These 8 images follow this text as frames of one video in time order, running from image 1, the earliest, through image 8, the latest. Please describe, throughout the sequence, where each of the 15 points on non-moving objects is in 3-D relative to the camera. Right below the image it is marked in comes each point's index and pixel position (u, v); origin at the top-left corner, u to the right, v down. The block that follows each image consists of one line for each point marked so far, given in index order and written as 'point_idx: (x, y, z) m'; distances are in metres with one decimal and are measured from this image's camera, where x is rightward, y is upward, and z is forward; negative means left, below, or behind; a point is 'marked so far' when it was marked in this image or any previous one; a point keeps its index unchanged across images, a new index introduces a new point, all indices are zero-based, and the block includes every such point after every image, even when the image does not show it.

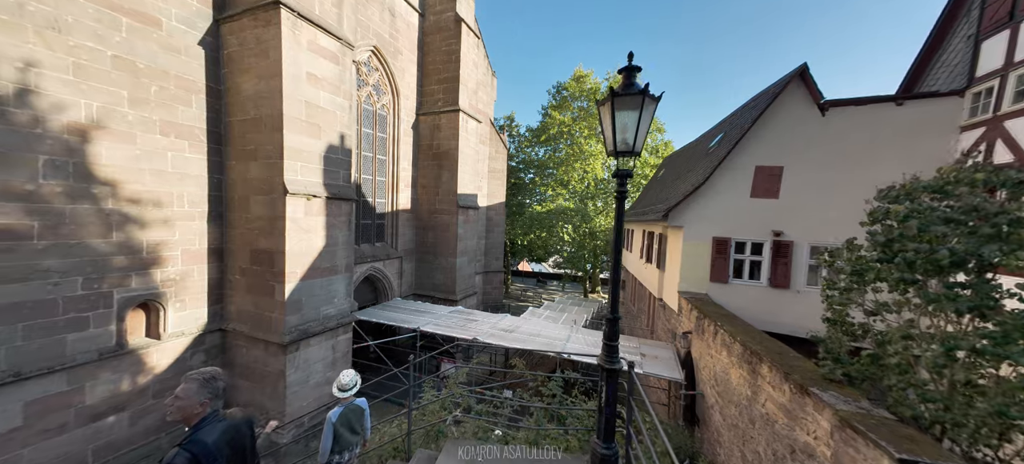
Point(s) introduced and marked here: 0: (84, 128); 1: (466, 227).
0: (-5.5, +1.4, +4.5) m
1: (-1.3, +0.2, +9.3) m
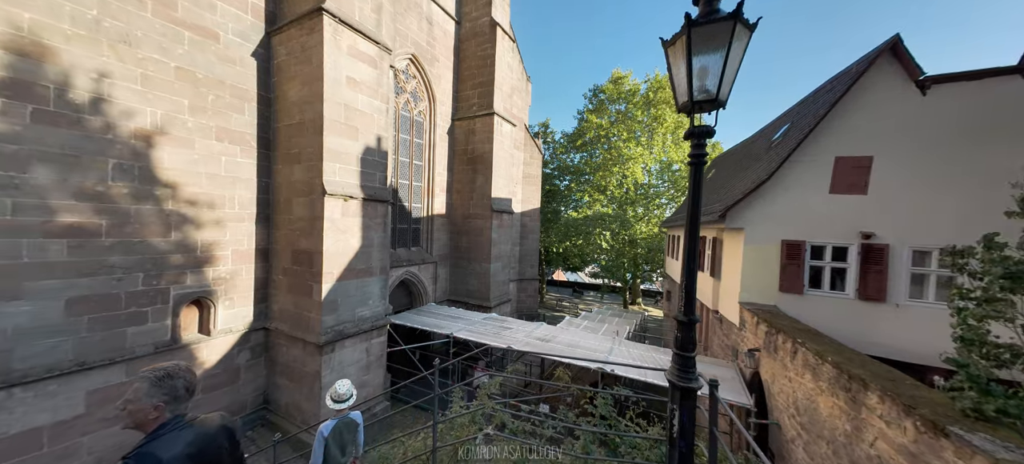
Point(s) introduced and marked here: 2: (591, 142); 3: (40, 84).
0: (-5.0, +1.4, +4.8) m
1: (-0.3, 0.0, +9.1) m
2: (+3.2, +3.7, +14.2) m
3: (-5.4, +1.7, +4.0) m
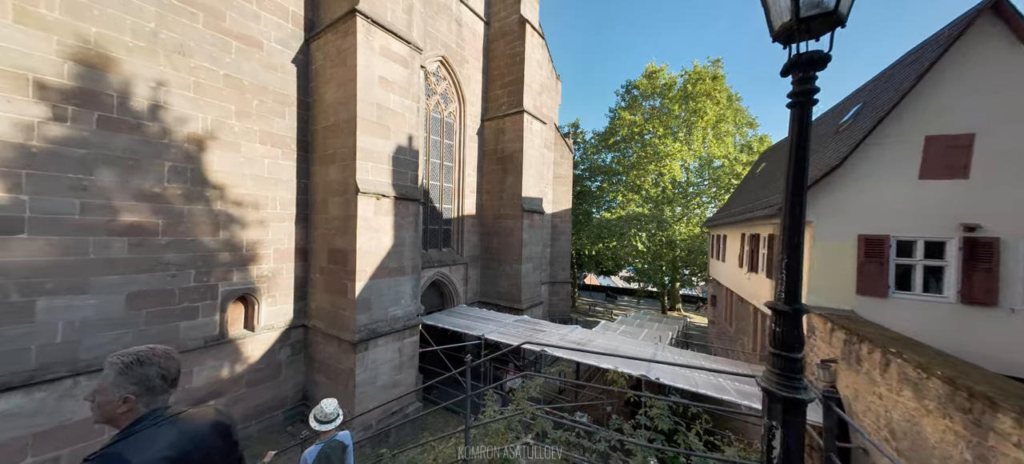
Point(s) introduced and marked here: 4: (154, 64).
0: (-4.5, +1.4, +5.1) m
1: (+0.5, 0.0, +9.0) m
2: (+4.4, +3.6, +13.7) m
3: (-5.0, +1.8, +4.3) m
4: (-4.8, +2.3, +4.6) m
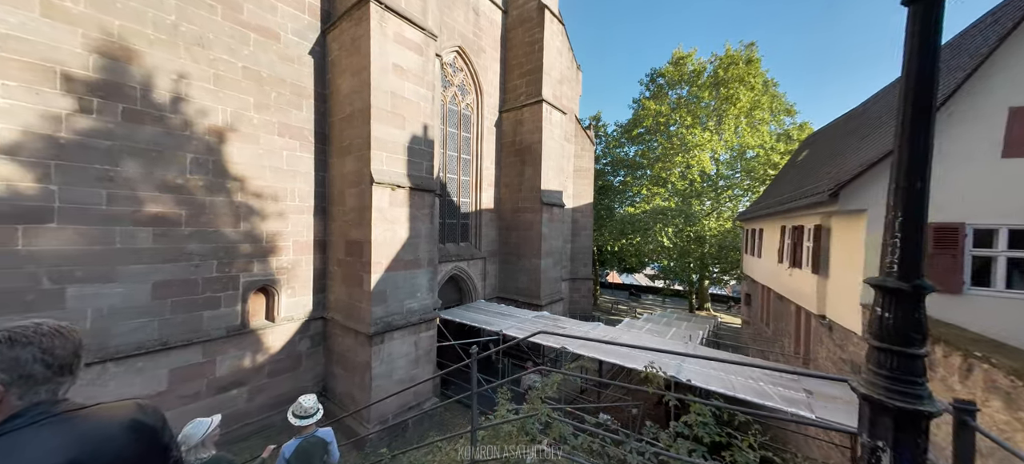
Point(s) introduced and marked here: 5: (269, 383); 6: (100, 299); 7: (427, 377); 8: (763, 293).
0: (-4.3, +1.5, +5.1) m
1: (+1.0, +0.2, +8.7) m
2: (+5.2, +3.8, +13.2) m
3: (-4.8, +1.9, +4.4) m
4: (-4.5, +2.4, +4.7) m
5: (-4.1, -2.6, +5.9) m
6: (-5.2, -0.9, +4.4) m
7: (-1.5, -2.5, +6.1) m
8: (+5.8, -1.4, +7.9) m
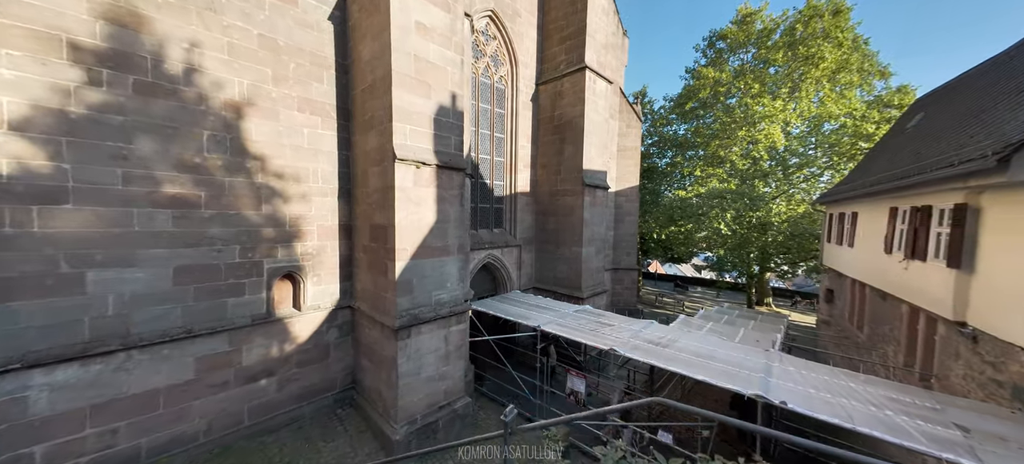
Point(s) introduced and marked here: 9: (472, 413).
0: (-3.8, +1.7, +4.8) m
1: (+1.8, +0.5, +7.9) m
2: (+6.4, +4.2, +11.8) m
3: (-4.4, +2.1, +4.1) m
4: (-4.0, +2.6, +4.3) m
5: (-3.5, -2.3, +5.7) m
6: (-4.7, -0.6, +4.2) m
7: (-0.8, -2.3, +5.6) m
8: (+6.5, -1.1, +6.7) m
9: (-0.7, -2.9, +5.7) m
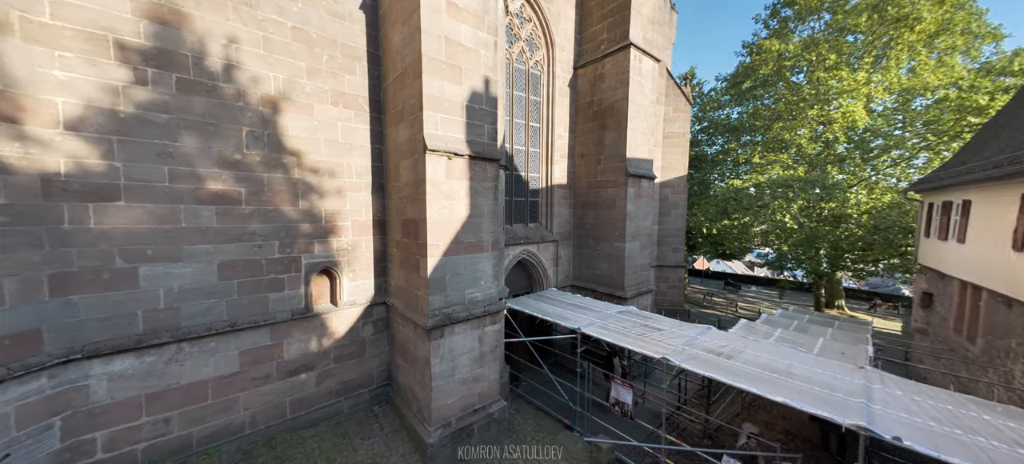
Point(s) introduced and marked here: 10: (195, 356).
0: (-3.3, +1.8, +4.8) m
1: (+2.6, +0.6, +7.3) m
2: (+7.6, +4.4, +10.7) m
3: (-3.9, +2.1, +4.1) m
4: (-3.6, +2.7, +4.4) m
5: (-2.9, -2.2, +5.7) m
6: (-4.3, -0.6, +4.4) m
7: (-0.3, -2.2, +5.3) m
8: (+7.2, -1.0, +5.6) m
9: (-0.1, -2.9, +5.4) m
10: (-4.2, -1.6, +4.6) m
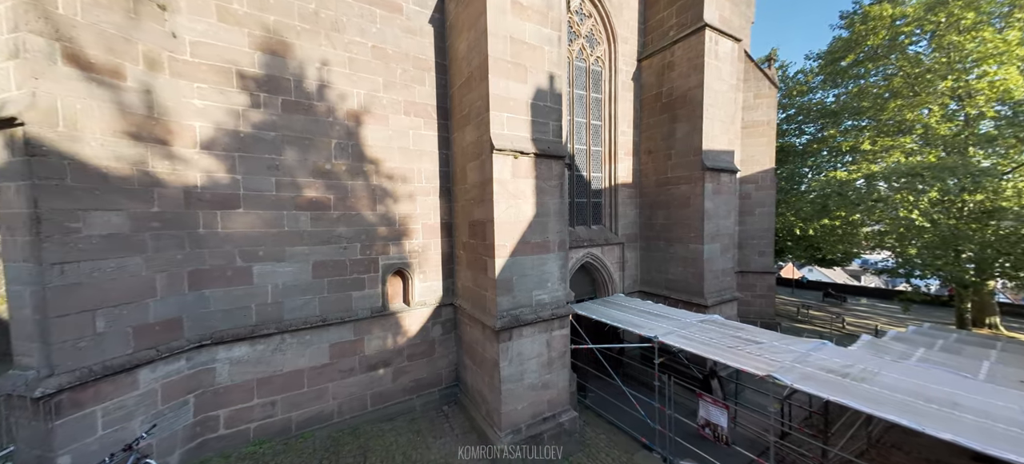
0: (-2.3, +1.8, +5.2) m
1: (+3.9, +0.6, +6.6) m
2: (+9.4, +4.4, +9.2) m
3: (-3.1, +2.1, +4.7) m
4: (-2.8, +2.6, +4.9) m
5: (-1.8, -2.3, +5.9) m
6: (-3.4, -0.6, +4.9) m
7: (+0.7, -2.2, +5.1) m
8: (+8.1, -0.9, +4.2) m
9: (+1.0, -2.9, +5.2) m
10: (-3.2, -1.7, +5.1) m
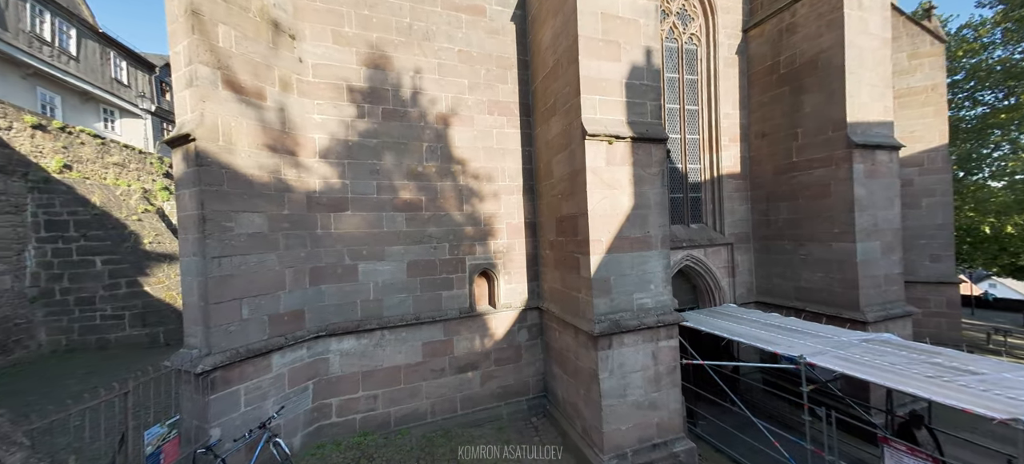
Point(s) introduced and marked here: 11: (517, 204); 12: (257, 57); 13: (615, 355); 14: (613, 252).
0: (-1.0, +1.8, +5.4) m
1: (+5.4, +0.7, +5.3) m
2: (+11.2, +4.5, +6.8) m
3: (-1.9, +2.1, +5.1) m
4: (-1.5, +2.6, +5.2) m
5: (-0.3, -2.3, +5.8) m
6: (-2.1, -0.6, +5.2) m
7: (+2.0, -2.1, +4.4) m
8: (+9.0, -0.6, +1.9) m
9: (+2.2, -2.8, +4.4) m
10: (-1.9, -1.7, +5.3) m
11: (+0.1, +0.5, +5.8) m
12: (-3.2, +2.1, +4.3) m
13: (+1.2, -1.4, +4.2) m
14: (+1.2, -0.2, +4.1) m
